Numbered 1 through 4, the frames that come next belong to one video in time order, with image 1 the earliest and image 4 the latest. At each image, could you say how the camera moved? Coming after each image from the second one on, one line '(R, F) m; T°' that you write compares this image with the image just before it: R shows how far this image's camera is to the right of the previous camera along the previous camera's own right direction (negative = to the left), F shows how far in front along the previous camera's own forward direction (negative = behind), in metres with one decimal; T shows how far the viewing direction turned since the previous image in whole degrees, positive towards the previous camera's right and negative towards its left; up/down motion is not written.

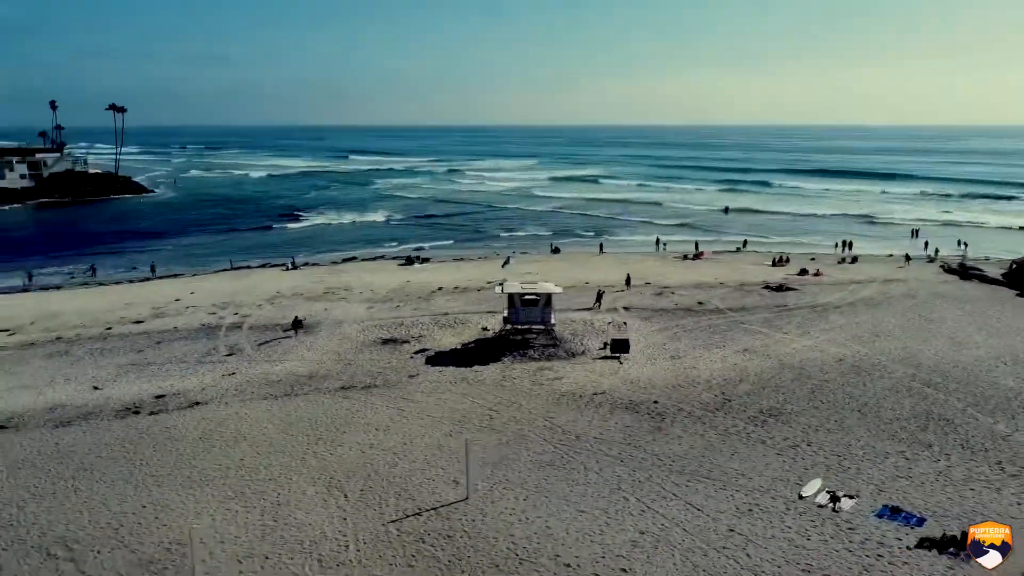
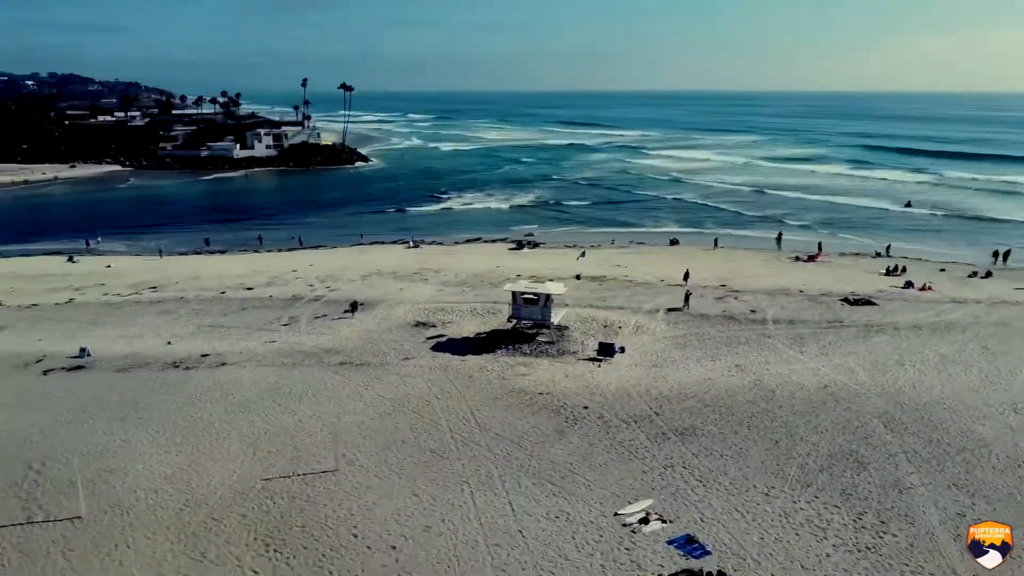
(+6.4, -0.7) m; -18°
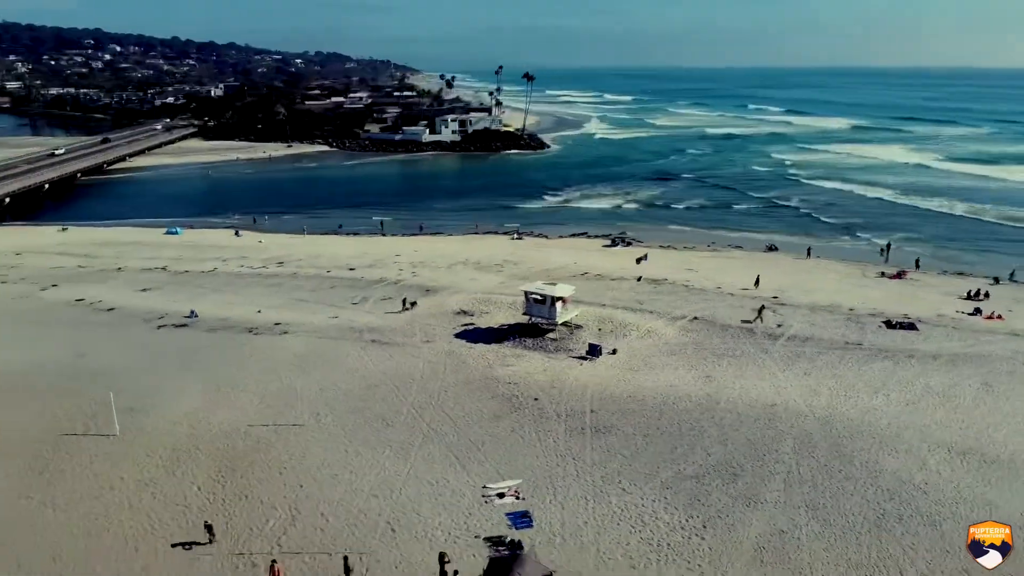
(+6.1, -2.0) m; -16°
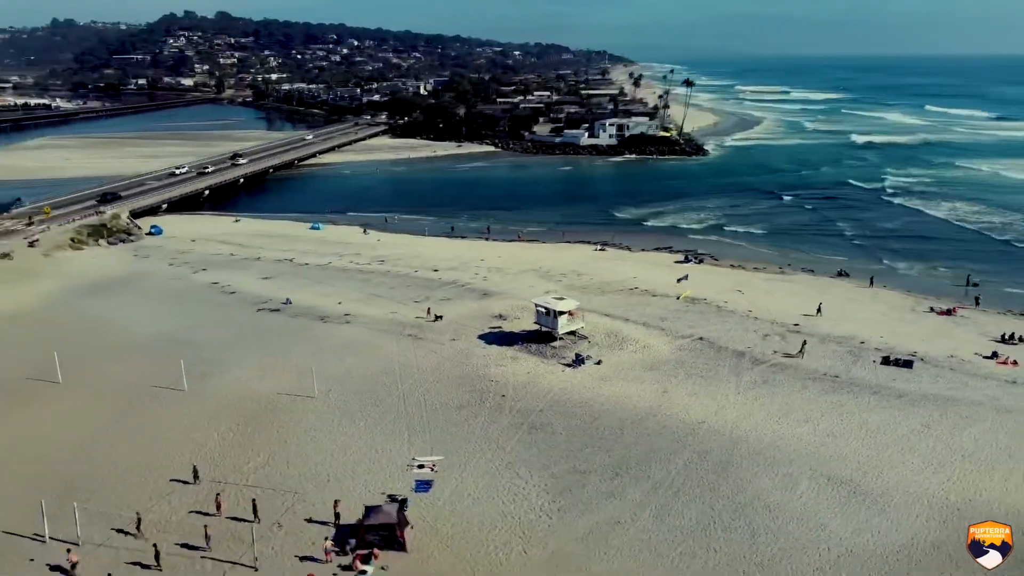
(+6.6, -3.2) m; -15°
